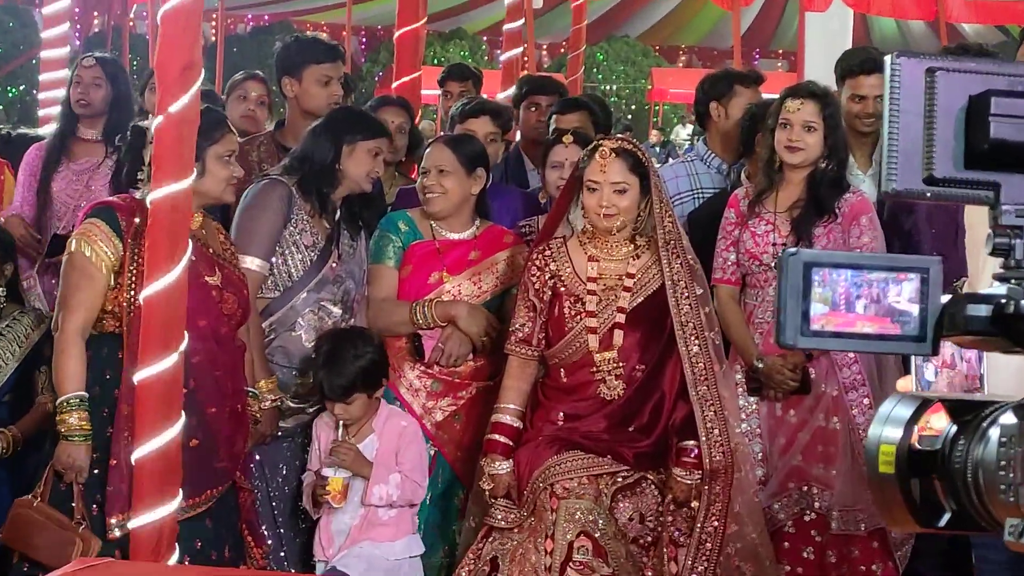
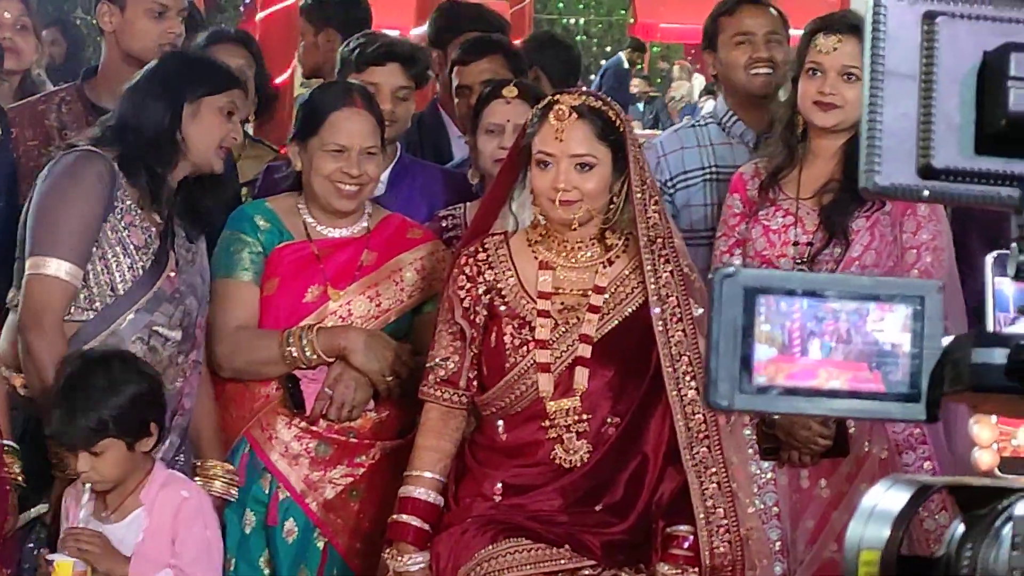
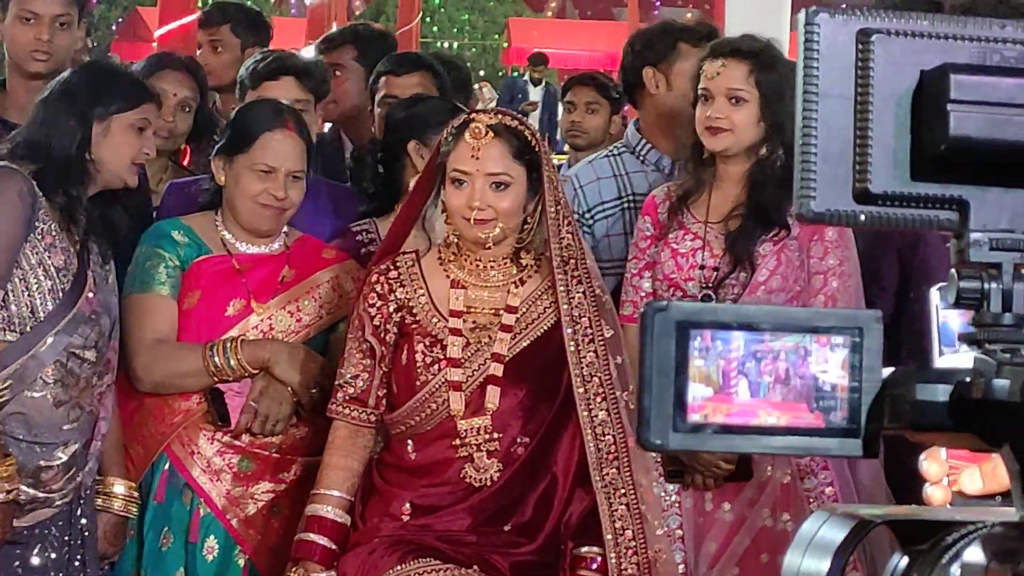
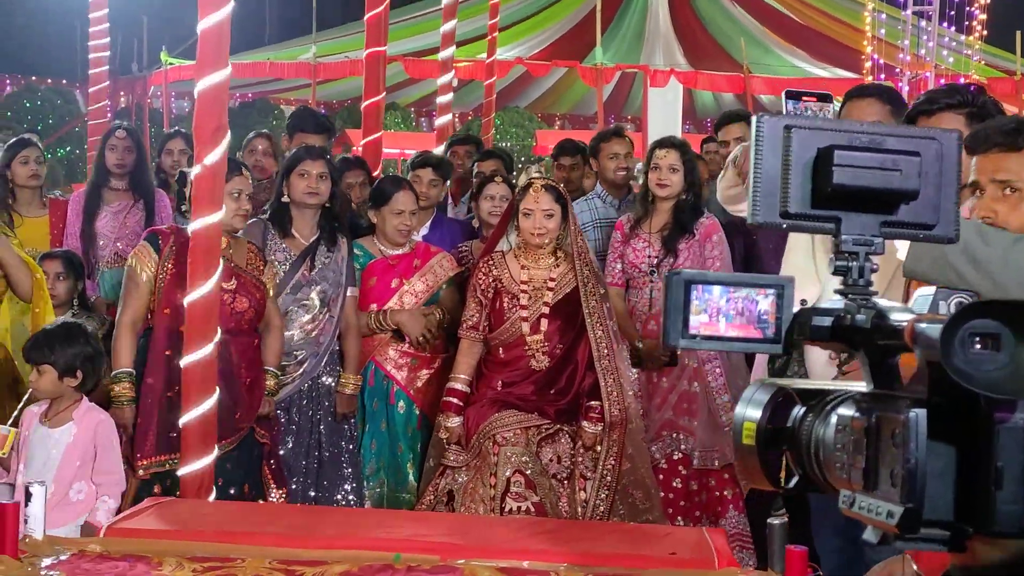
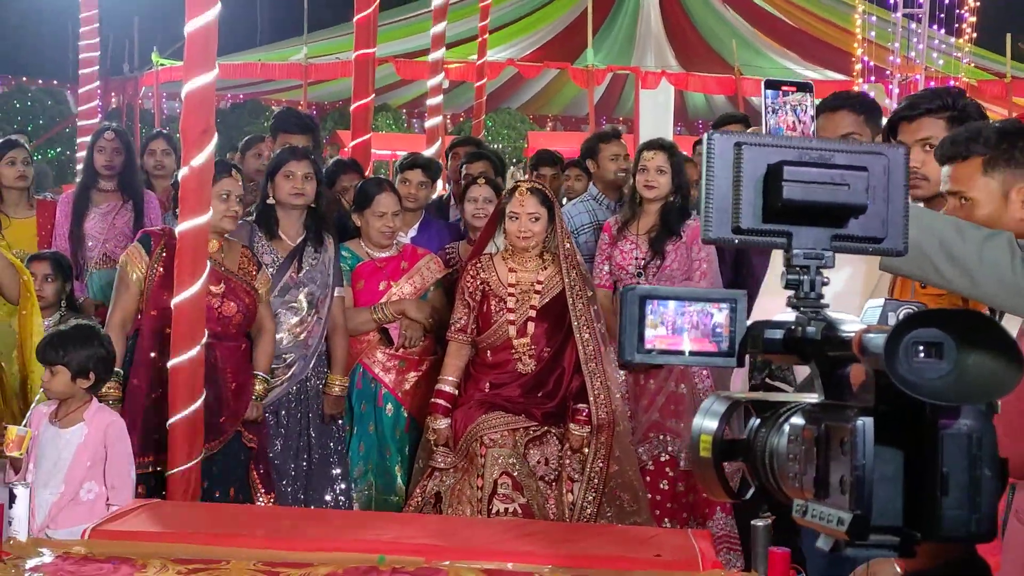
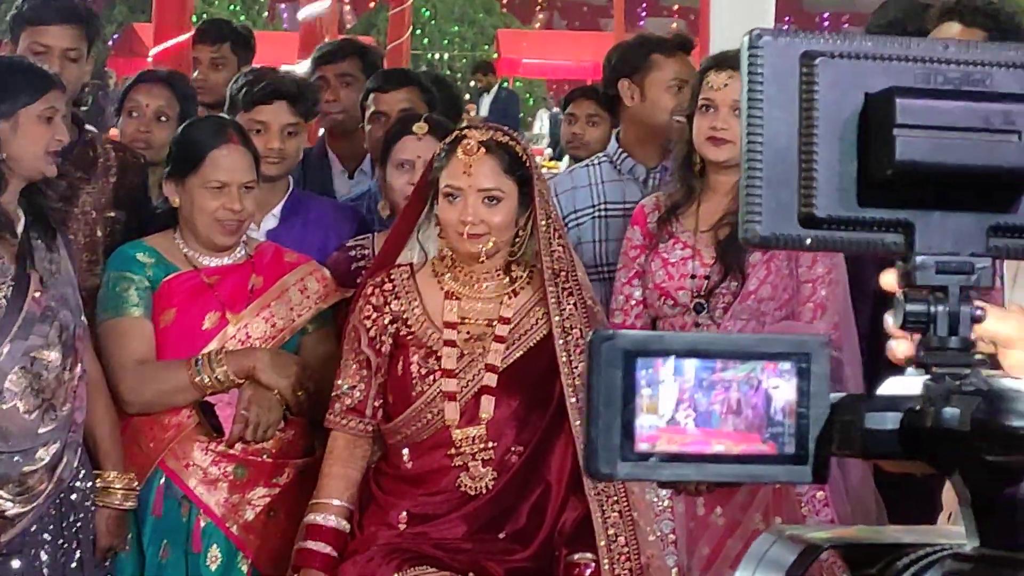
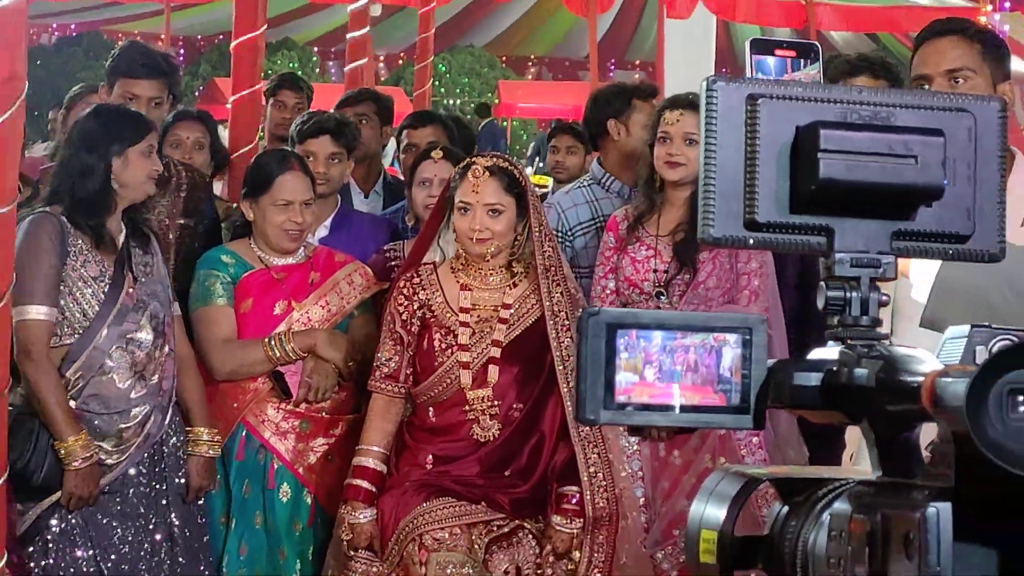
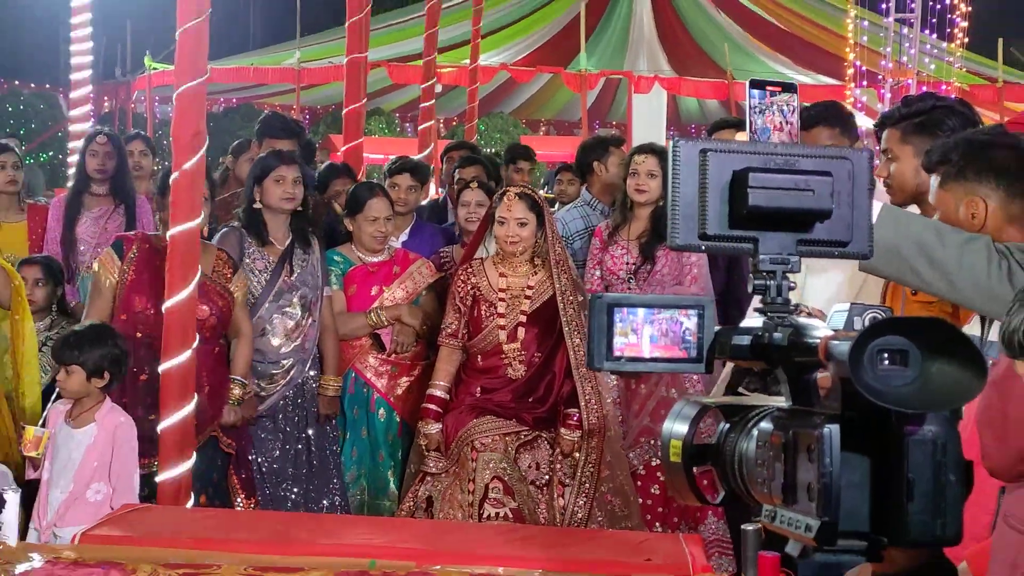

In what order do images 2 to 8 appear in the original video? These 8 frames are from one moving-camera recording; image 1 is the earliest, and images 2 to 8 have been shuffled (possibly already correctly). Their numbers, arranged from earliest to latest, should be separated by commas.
2, 3, 6, 7, 8, 5, 4
